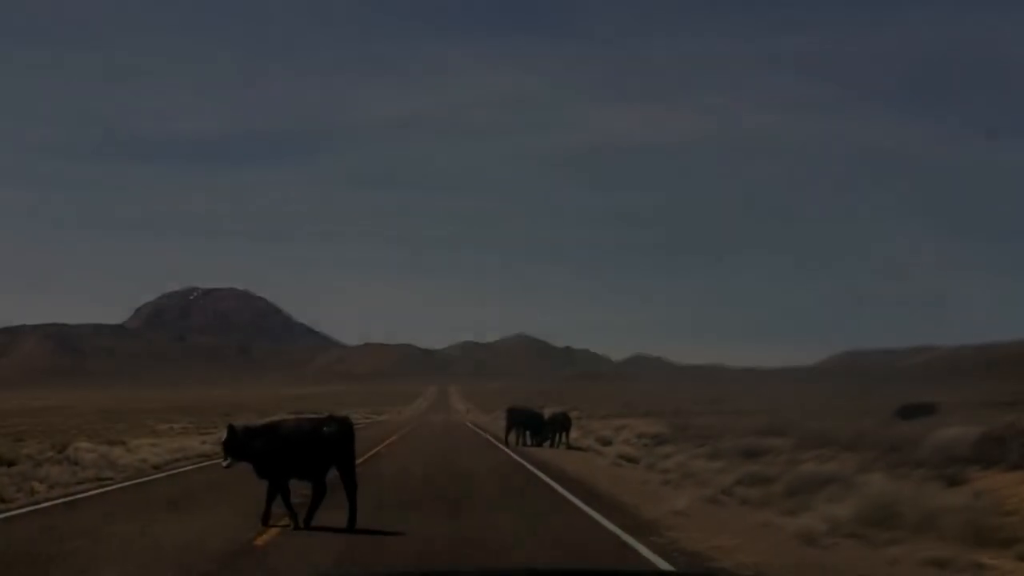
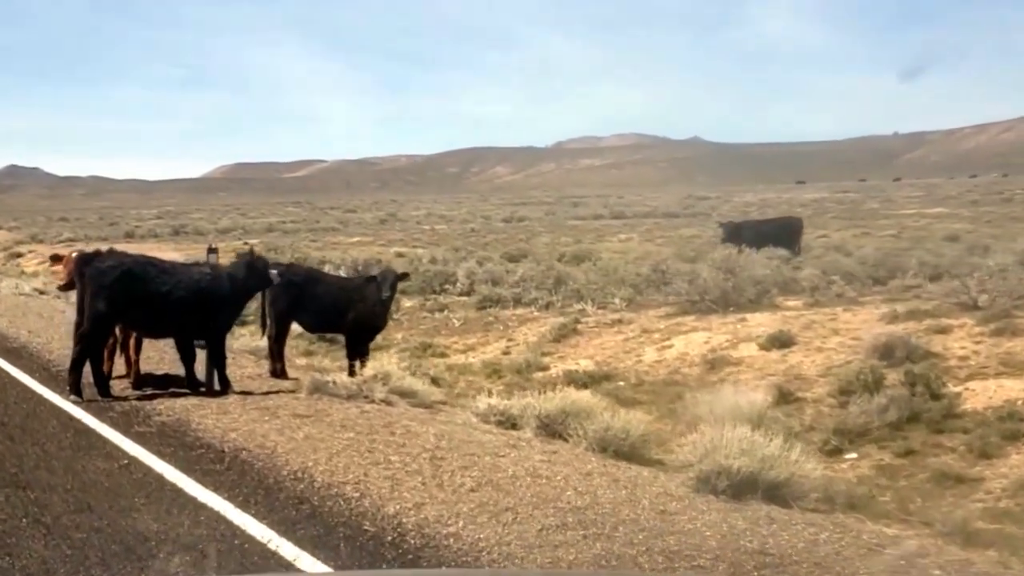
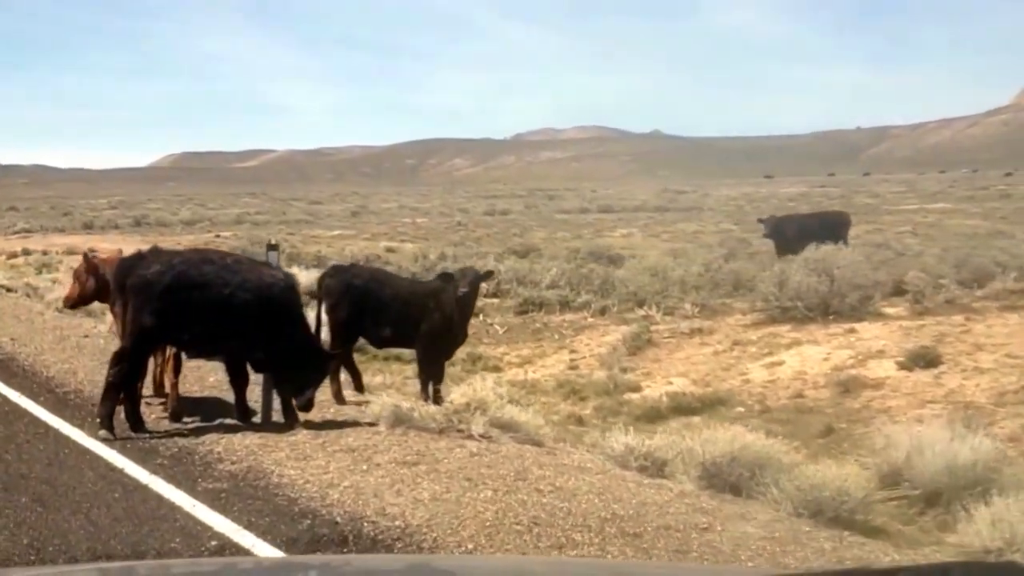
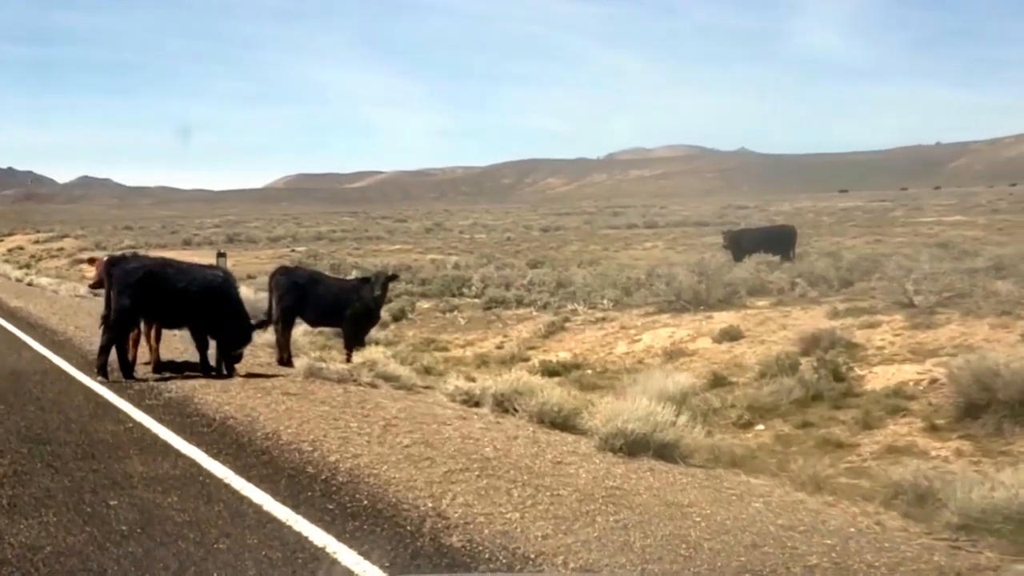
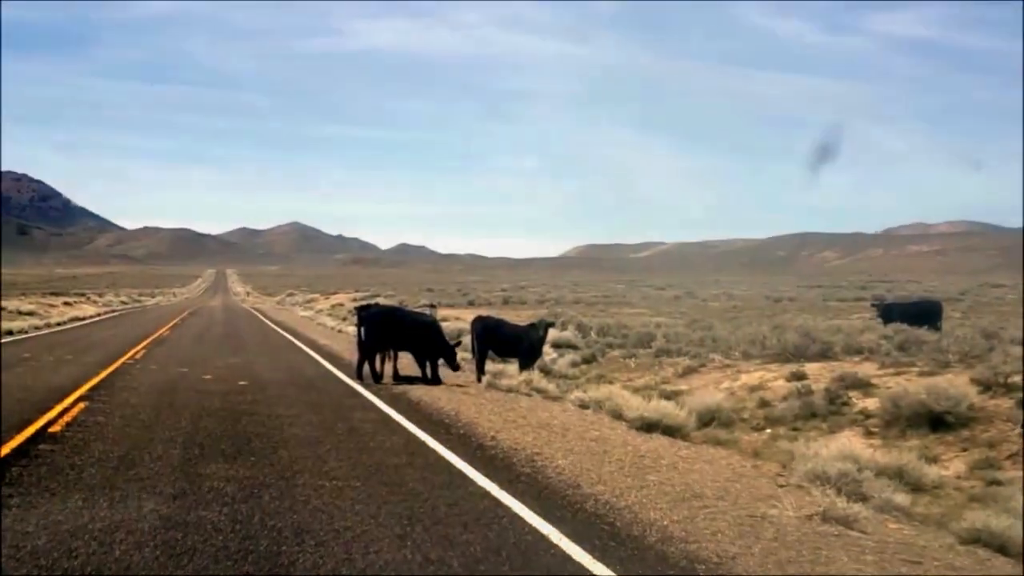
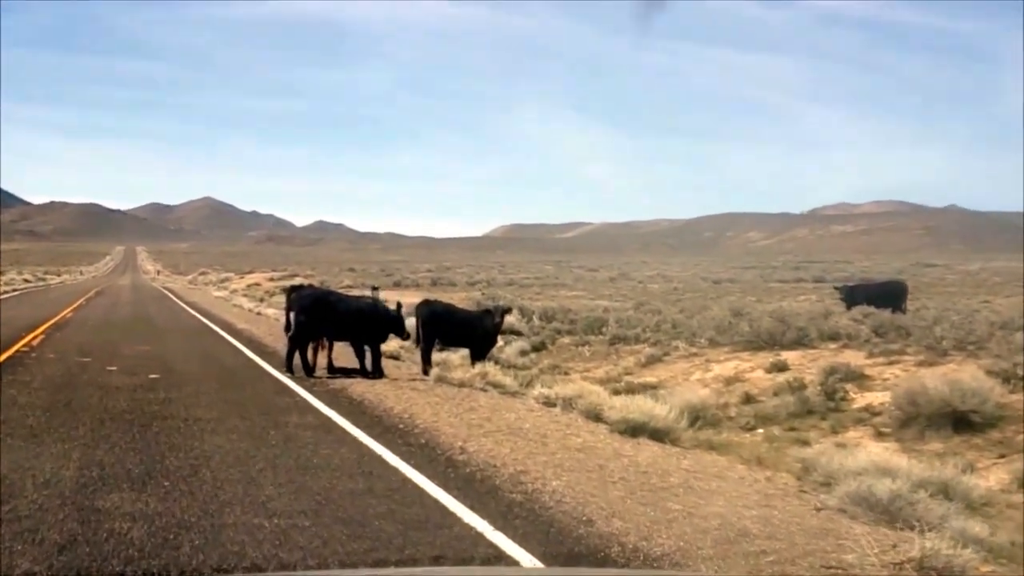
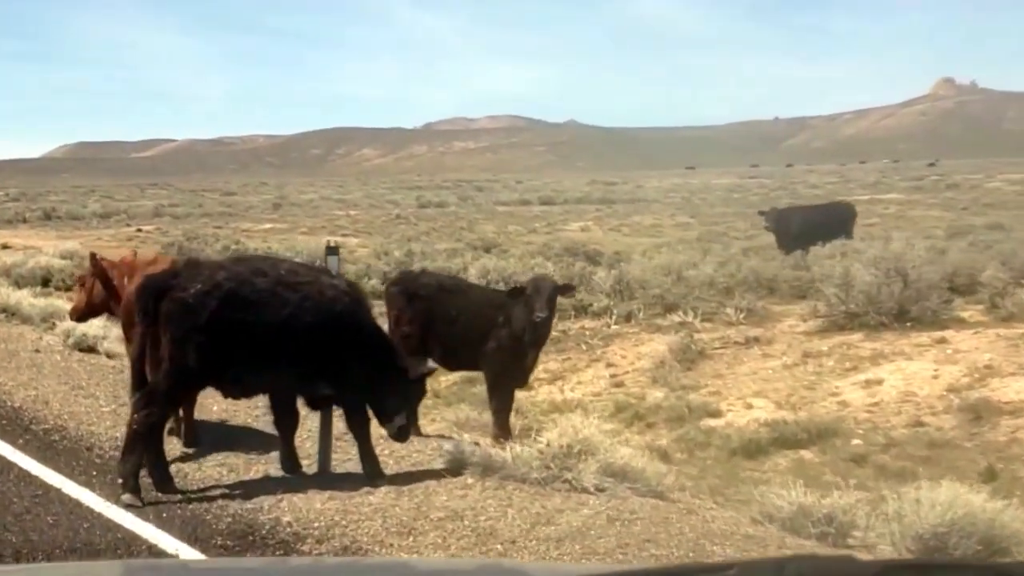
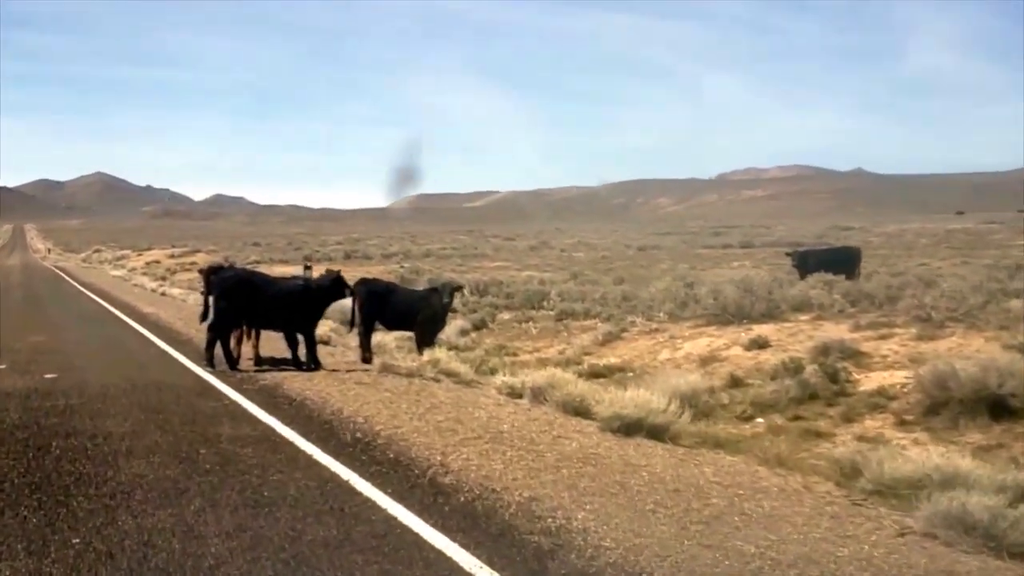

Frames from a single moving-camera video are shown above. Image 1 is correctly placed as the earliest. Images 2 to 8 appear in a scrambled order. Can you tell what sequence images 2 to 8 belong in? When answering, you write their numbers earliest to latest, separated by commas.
5, 6, 8, 4, 2, 3, 7
